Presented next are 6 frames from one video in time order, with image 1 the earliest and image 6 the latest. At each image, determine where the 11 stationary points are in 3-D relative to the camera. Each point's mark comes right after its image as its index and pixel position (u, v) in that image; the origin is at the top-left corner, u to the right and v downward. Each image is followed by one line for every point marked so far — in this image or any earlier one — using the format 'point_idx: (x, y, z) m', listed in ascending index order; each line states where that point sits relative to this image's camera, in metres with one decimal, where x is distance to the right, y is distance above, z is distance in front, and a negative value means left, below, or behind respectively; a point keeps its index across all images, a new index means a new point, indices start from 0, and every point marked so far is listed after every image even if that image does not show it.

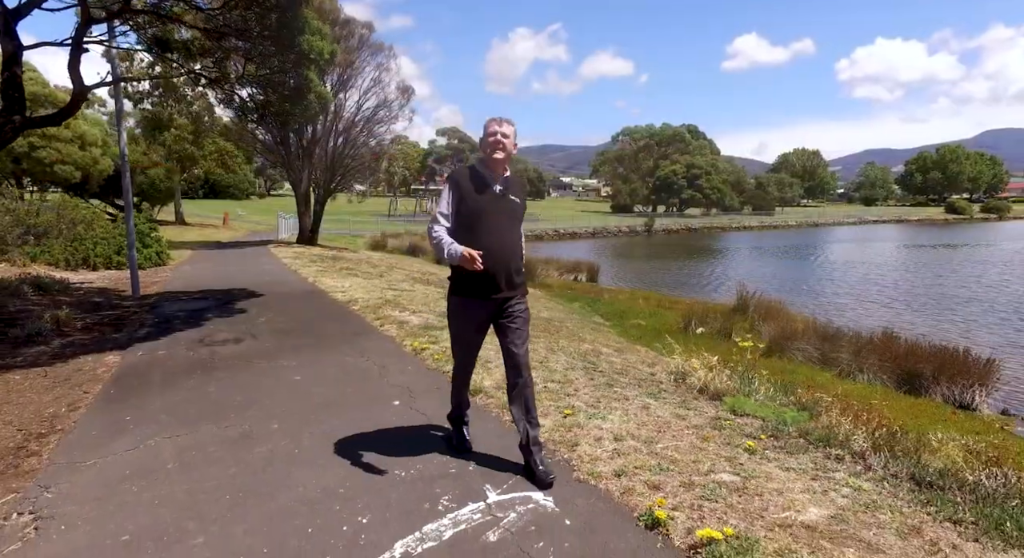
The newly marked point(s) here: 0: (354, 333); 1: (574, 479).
0: (-1.9, -0.6, +7.3) m
1: (+0.3, -1.1, +3.3) m
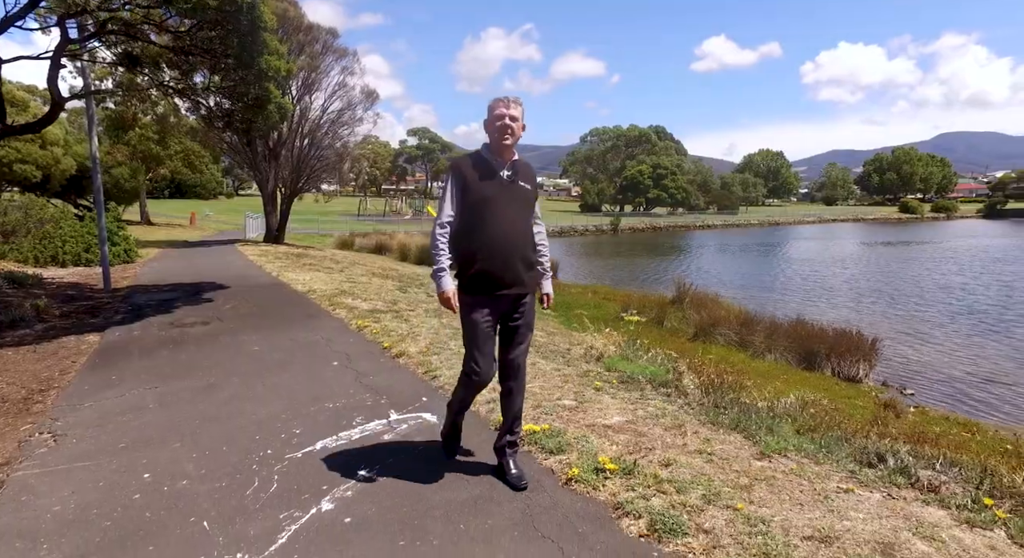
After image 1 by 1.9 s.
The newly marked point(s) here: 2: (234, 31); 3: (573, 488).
0: (-2.9, -0.5, +8.3) m
1: (-0.4, -0.9, +4.5) m
2: (-4.2, +3.7, +9.0) m
3: (+0.3, -1.1, +3.1) m
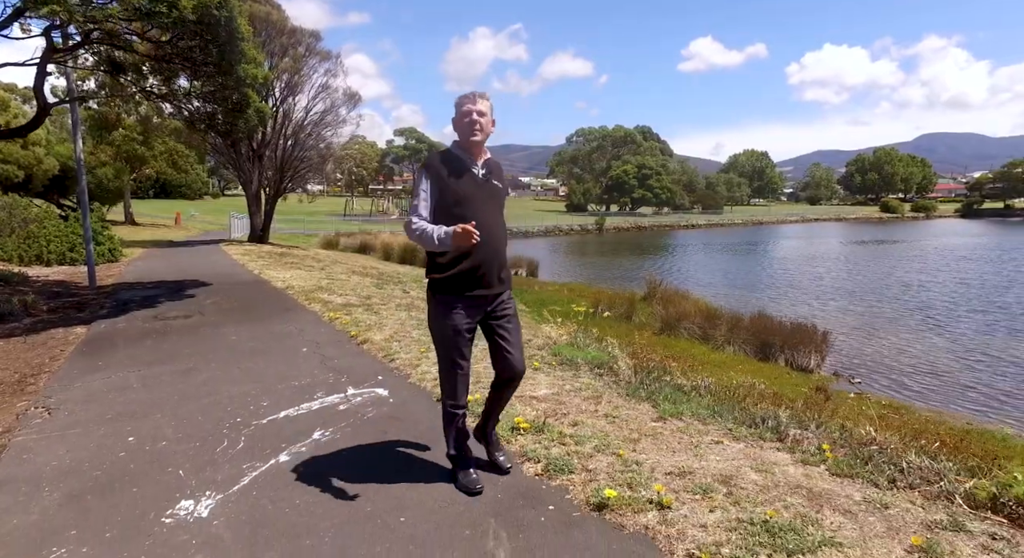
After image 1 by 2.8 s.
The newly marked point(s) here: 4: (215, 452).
0: (-3.4, -0.4, +8.9) m
1: (-0.9, -0.9, +5.1) m
2: (-4.7, +3.8, +9.5) m
3: (-0.1, -1.0, +3.7) m
4: (-1.9, -1.1, +3.7) m
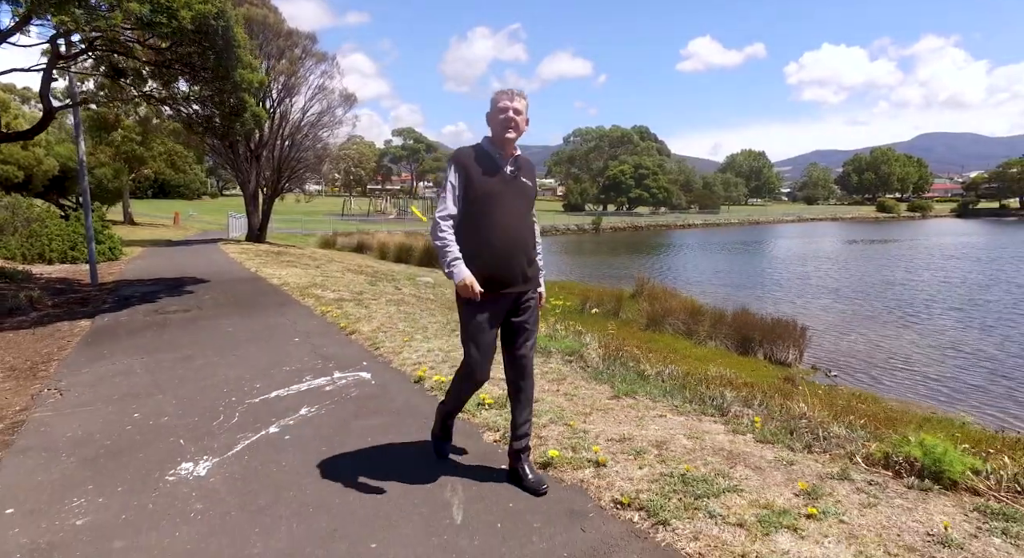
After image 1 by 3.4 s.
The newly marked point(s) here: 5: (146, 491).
0: (-3.6, -0.4, +9.3) m
1: (-1.1, -0.8, +5.5) m
2: (-5.0, +3.8, +9.9) m
3: (-0.4, -0.9, +4.1) m
4: (-2.1, -1.0, +4.1) m
5: (-2.0, -1.1, +3.2) m
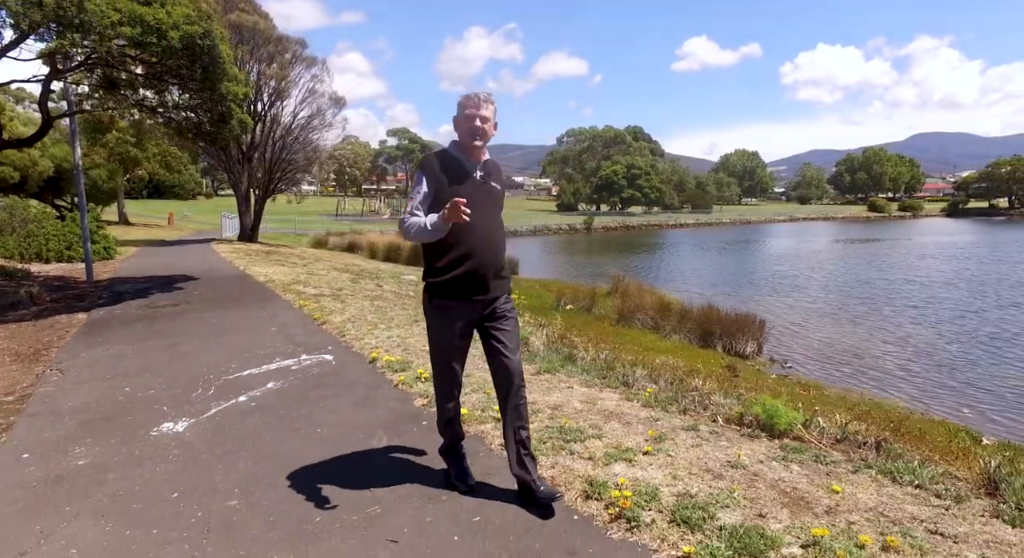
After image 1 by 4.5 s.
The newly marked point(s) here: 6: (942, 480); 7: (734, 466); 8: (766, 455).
0: (-4.2, -0.3, +10.1) m
1: (-1.7, -0.7, +6.3) m
2: (-5.6, +3.9, +10.6) m
3: (-0.9, -0.9, +4.9) m
4: (-2.6, -1.0, +4.9) m
5: (-2.5, -1.1, +3.9) m
6: (+2.2, -1.1, +3.1) m
7: (+1.2, -1.0, +3.3) m
8: (+1.4, -1.0, +3.5) m
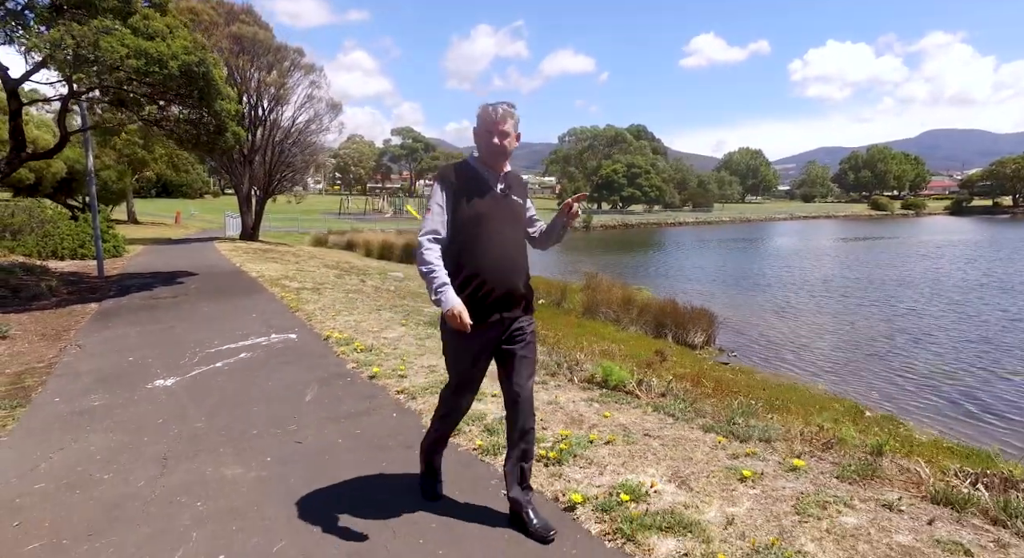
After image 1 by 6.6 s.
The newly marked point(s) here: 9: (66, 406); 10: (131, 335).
0: (-5.1, -0.2, +11.5) m
1: (-2.6, -0.7, +7.7) m
2: (-6.4, +4.0, +12.1) m
3: (-1.8, -0.8, +6.3) m
4: (-3.5, -0.9, +6.3) m
5: (-3.4, -1.0, +5.4) m
6: (+1.3, -1.0, +4.5) m
7: (+0.3, -1.0, +4.6) m
8: (+0.5, -1.0, +4.8) m
9: (-3.7, -1.1, +4.9) m
10: (-5.0, -0.7, +7.8) m
